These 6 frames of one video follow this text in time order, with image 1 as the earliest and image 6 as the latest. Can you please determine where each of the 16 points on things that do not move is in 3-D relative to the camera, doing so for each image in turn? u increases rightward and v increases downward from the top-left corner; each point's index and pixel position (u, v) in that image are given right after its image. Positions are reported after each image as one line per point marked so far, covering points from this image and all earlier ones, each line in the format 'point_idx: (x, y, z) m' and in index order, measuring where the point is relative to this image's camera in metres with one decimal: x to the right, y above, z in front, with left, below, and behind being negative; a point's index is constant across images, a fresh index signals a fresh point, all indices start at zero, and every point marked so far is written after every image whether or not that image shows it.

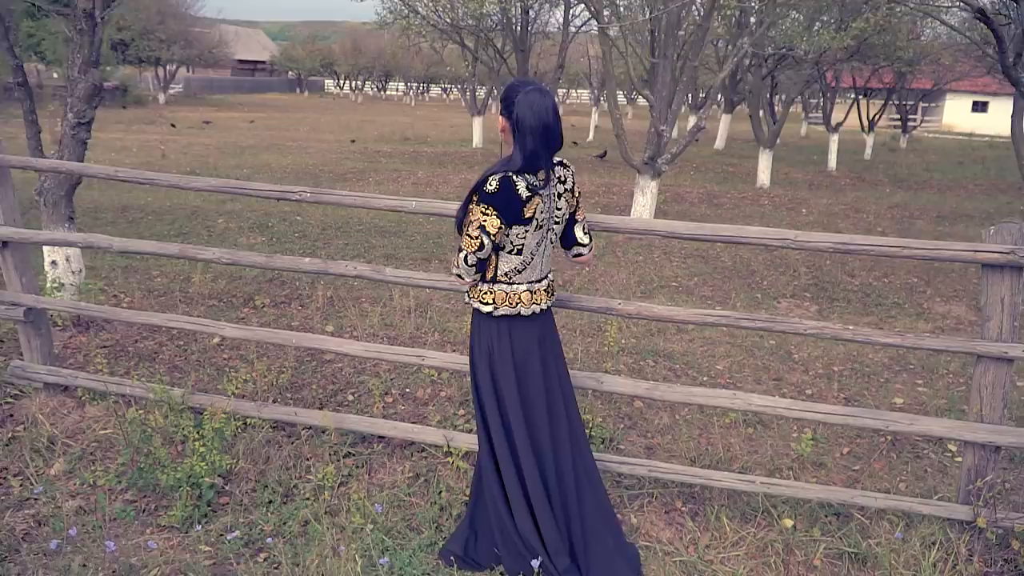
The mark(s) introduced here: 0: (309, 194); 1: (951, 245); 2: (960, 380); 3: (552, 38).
0: (-0.8, +0.4, +3.5) m
1: (+1.6, +0.1, +2.9) m
2: (+2.9, -0.6, +5.4) m
3: (+0.9, +5.1, +16.9) m
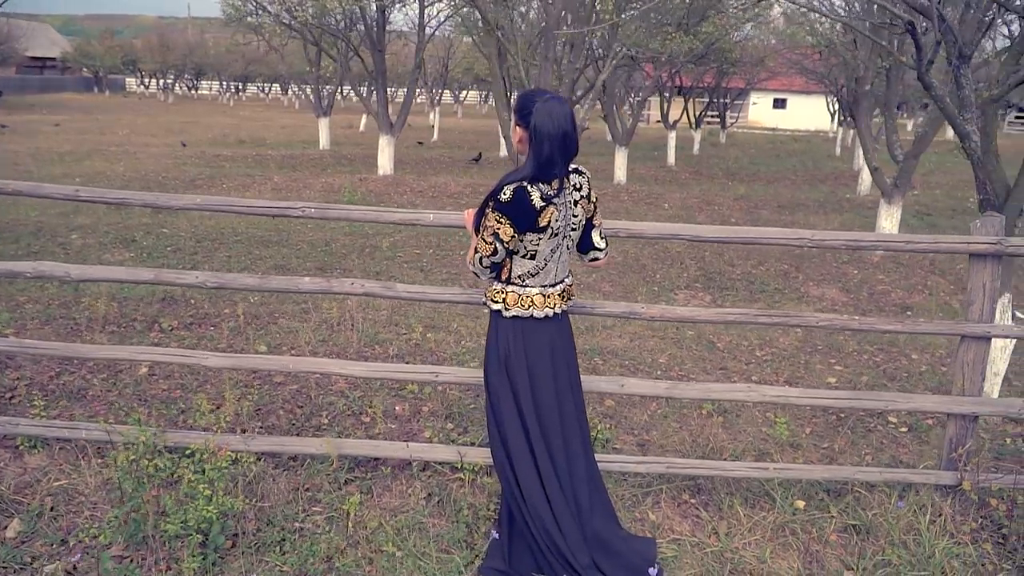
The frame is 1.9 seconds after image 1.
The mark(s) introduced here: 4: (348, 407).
0: (-0.8, +0.3, +3.3) m
1: (+1.7, +0.2, +3.2) m
2: (+2.5, -0.5, +5.9) m
3: (-2.2, +5.1, +16.8) m
4: (-0.9, -0.6, +4.3) m
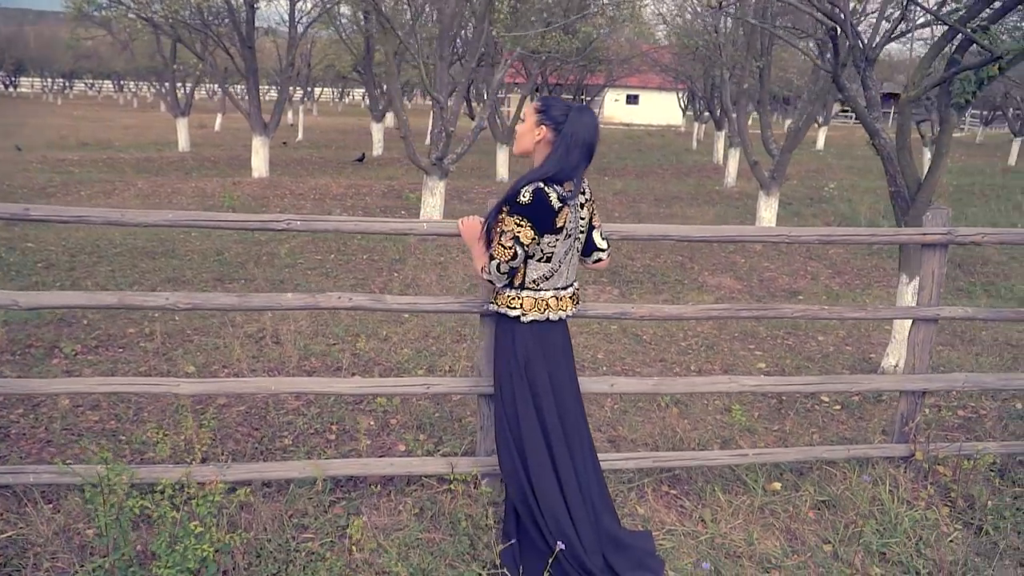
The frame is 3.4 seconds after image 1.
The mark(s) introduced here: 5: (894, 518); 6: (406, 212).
0: (-0.8, +0.3, +3.2) m
1: (+1.7, +0.2, +3.5) m
2: (+2.0, -0.4, +6.3) m
3: (-4.7, +4.9, +16.1) m
4: (-1.0, -0.7, +4.2) m
5: (+1.7, -1.0, +3.6) m
6: (-1.6, +1.1, +12.0) m
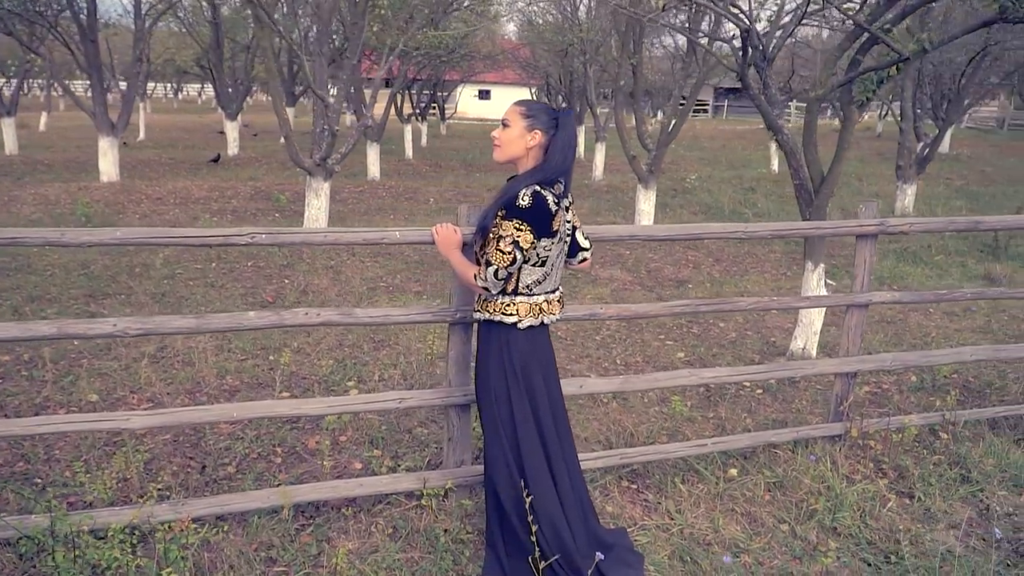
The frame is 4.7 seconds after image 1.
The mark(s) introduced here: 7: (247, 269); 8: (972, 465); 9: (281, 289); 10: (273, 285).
0: (-0.9, +0.2, +2.9) m
1: (+1.5, +0.3, +3.7) m
2: (+1.4, -0.3, +6.5) m
3: (-7.2, +4.7, +14.9) m
4: (-1.2, -0.8, +3.9) m
5: (+1.5, -1.0, +3.9) m
6: (-3.2, +1.0, +11.5) m
7: (-2.7, +0.2, +8.4) m
8: (+2.3, -0.9, +4.1) m
9: (-2.2, 0.0, +7.7) m
10: (-2.3, 0.0, +7.9) m
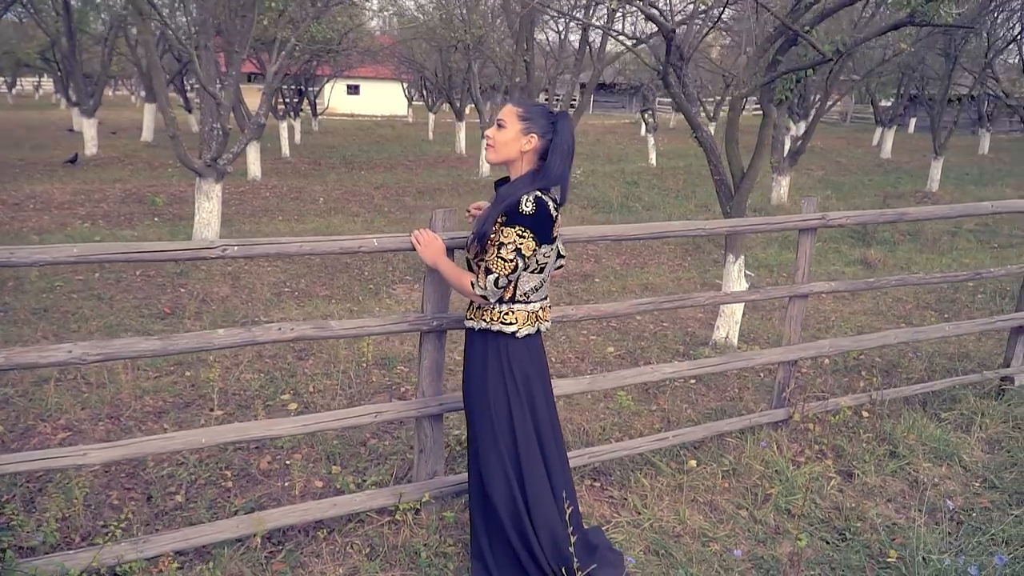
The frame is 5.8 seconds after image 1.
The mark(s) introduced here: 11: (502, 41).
0: (-0.9, +0.1, +2.7) m
1: (+1.3, +0.3, +3.9) m
2: (+0.8, -0.3, +6.7) m
3: (-9.3, +4.5, +13.5) m
4: (-1.4, -0.8, +3.6) m
5: (+1.4, -0.9, +4.0) m
6: (-4.6, +0.9, +10.8) m
7: (-3.6, +0.1, +7.8) m
8: (+2.1, -0.8, +4.4) m
9: (-2.9, -0.1, +7.3) m
10: (-3.1, -0.1, +7.4) m
11: (-0.2, +3.9, +13.0) m
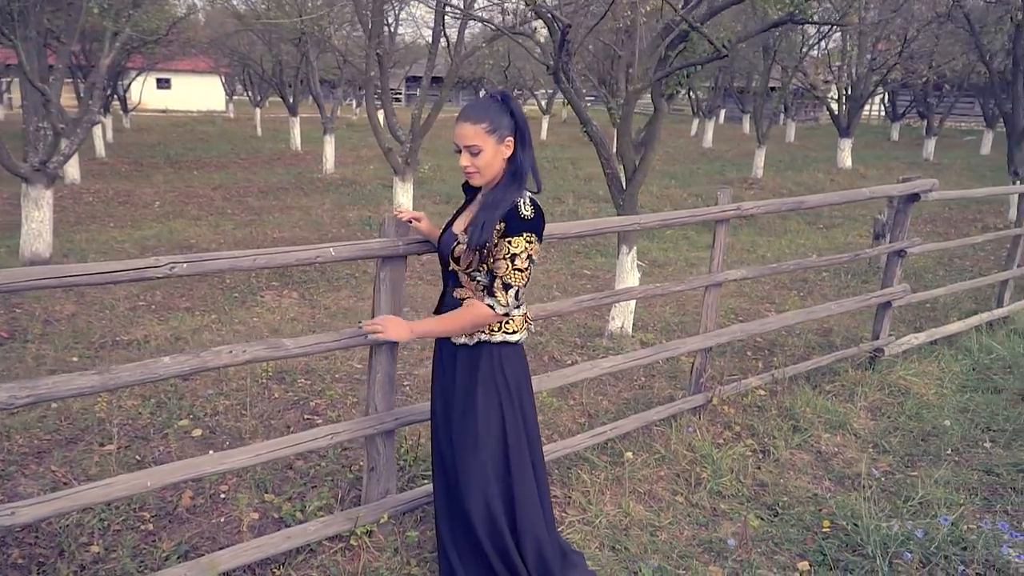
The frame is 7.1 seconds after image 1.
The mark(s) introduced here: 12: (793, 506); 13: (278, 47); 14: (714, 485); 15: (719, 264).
0: (-1.0, +0.1, +2.4) m
1: (+0.9, +0.4, +4.0) m
2: (-0.1, -0.3, +6.6) m
3: (-11.6, +4.0, +11.2) m
4: (-1.6, -0.9, +3.2) m
5: (+1.0, -0.9, +4.2) m
6: (-6.3, +0.7, +9.5) m
7: (-4.6, -0.1, +6.9) m
8: (+1.6, -0.7, +4.7) m
9: (-3.9, -0.3, +6.5) m
10: (-4.0, -0.2, +6.5) m
11: (-2.5, +3.9, +12.6) m
12: (+1.3, -1.0, +3.9) m
13: (-4.4, +4.5, +15.4) m
14: (+1.0, -1.0, +4.0) m
15: (+1.1, +0.1, +4.2) m
